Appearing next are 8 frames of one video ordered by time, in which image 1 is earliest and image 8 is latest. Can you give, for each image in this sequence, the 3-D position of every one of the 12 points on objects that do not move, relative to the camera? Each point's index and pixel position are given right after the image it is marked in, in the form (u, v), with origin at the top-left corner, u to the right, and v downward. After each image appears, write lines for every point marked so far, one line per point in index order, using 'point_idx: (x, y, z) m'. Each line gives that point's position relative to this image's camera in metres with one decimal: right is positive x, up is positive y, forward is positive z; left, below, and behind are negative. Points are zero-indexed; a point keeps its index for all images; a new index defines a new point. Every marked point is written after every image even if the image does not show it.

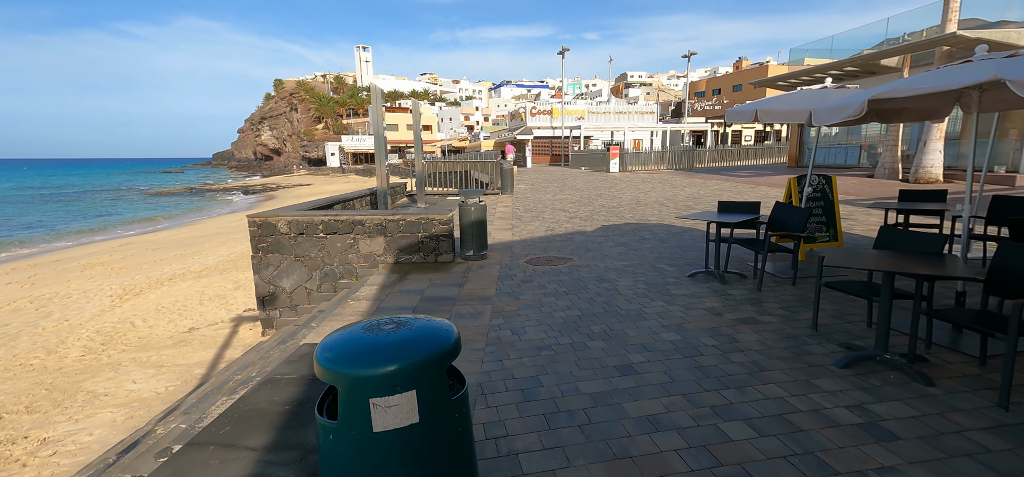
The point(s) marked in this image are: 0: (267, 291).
0: (-3.8, -0.8, +7.2) m
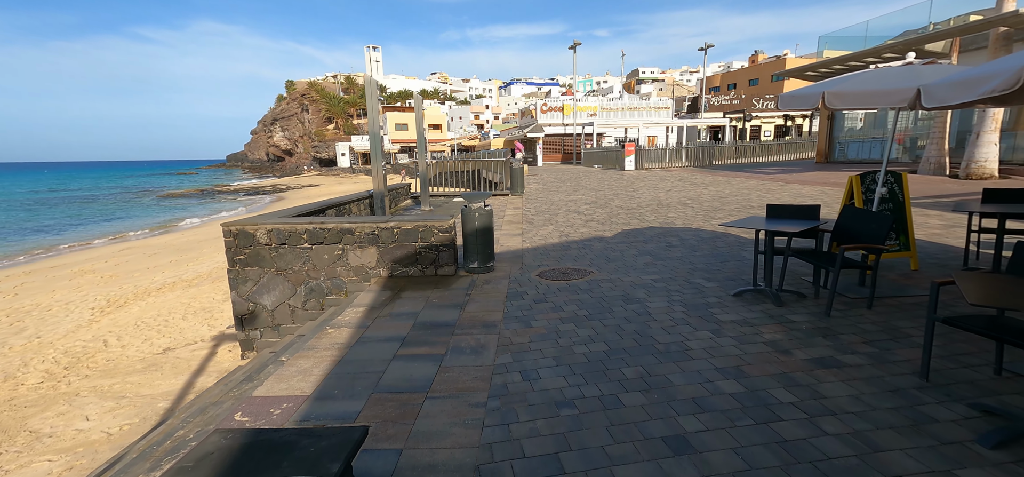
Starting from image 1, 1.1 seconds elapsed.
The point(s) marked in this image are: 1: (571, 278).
0: (-3.7, -1.0, +6.4) m
1: (+0.8, -0.5, +6.1) m
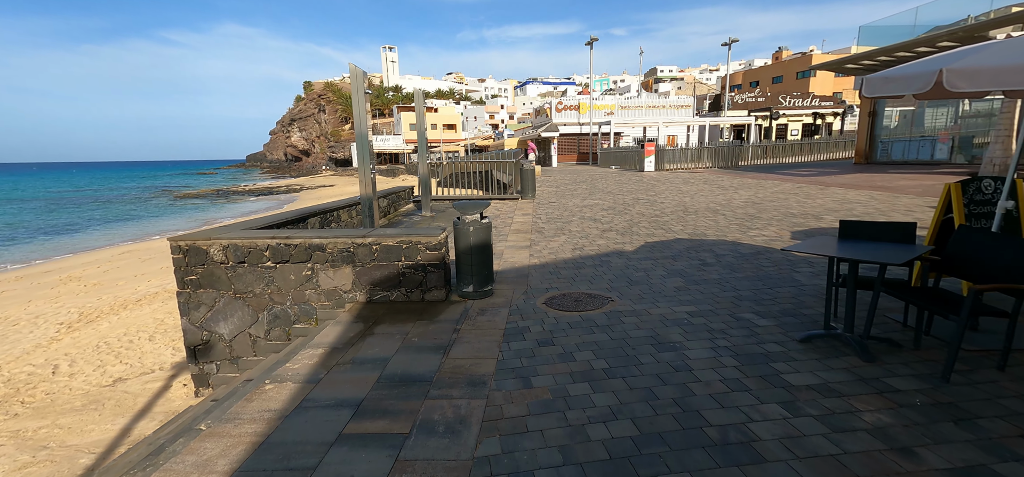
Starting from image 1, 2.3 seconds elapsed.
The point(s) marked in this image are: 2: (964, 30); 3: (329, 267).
0: (-3.6, -1.2, +5.4) m
1: (+0.8, -0.7, +4.9) m
2: (+11.7, +5.4, +12.1) m
3: (-2.1, -0.3, +5.3) m
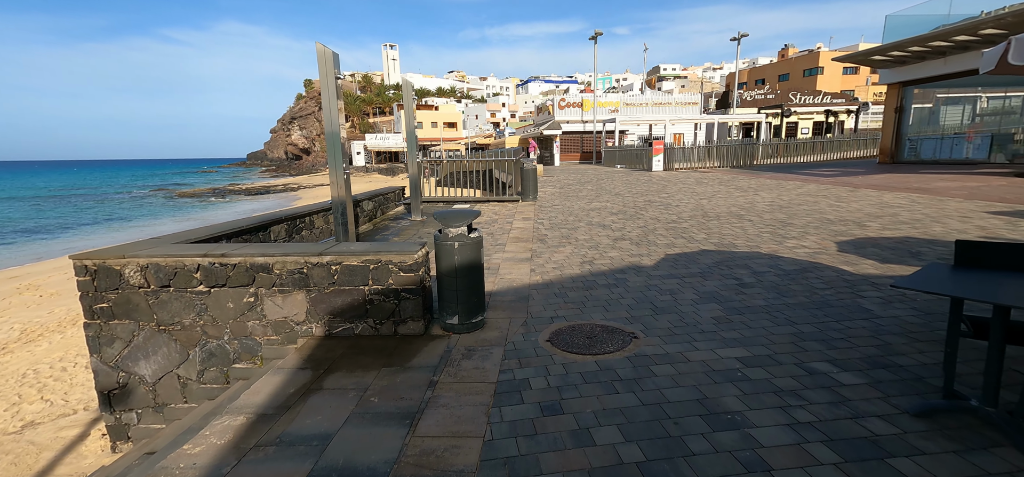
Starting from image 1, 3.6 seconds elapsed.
0: (-3.7, -1.3, +4.3) m
1: (+0.7, -0.9, +3.8) m
2: (+11.7, +5.2, +10.9) m
3: (-2.1, -0.5, +4.2) m
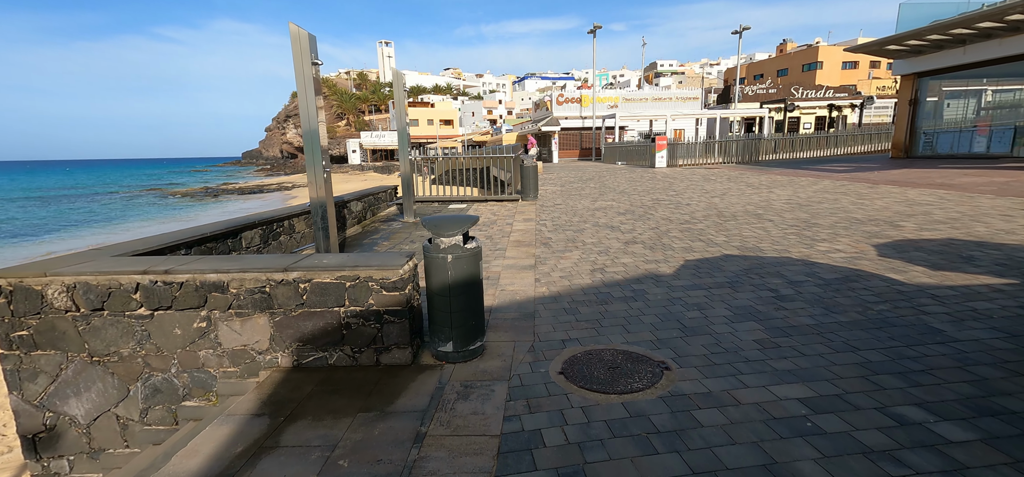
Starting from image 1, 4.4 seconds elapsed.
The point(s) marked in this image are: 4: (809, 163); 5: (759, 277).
0: (-3.6, -1.4, +3.6) m
1: (+0.8, -1.0, +3.1) m
2: (+11.7, +5.2, +10.3) m
3: (-2.1, -0.6, +3.5) m
4: (+11.8, +3.0, +18.6) m
5: (+2.8, -0.4, +5.2) m
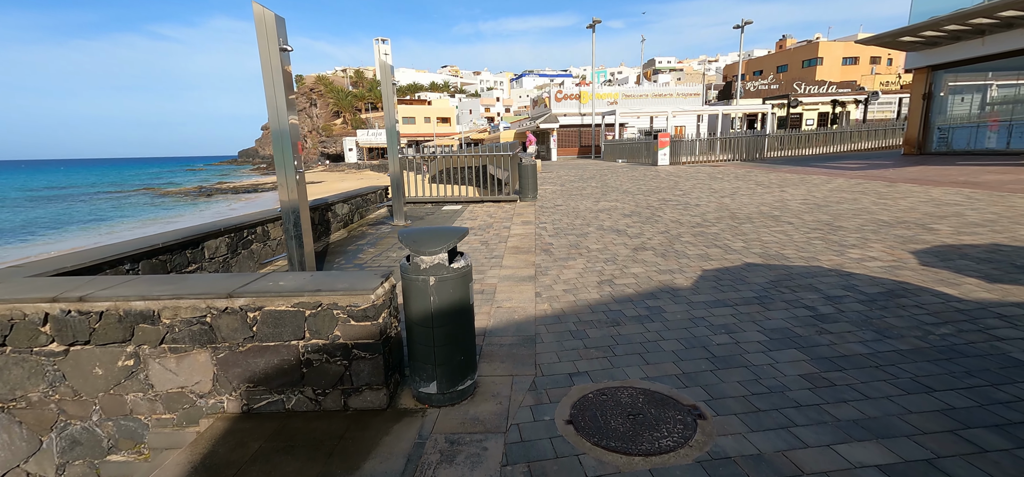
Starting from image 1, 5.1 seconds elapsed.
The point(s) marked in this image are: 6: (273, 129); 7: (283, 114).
0: (-3.7, -1.5, +2.9) m
1: (+0.8, -1.1, +2.5) m
2: (+11.6, +5.2, +9.6) m
3: (-2.1, -0.7, +2.9) m
4: (+11.7, +3.0, +18.0) m
5: (+2.7, -0.5, +4.6) m
6: (-2.5, +1.2, +4.9) m
7: (-2.4, +1.3, +4.9) m
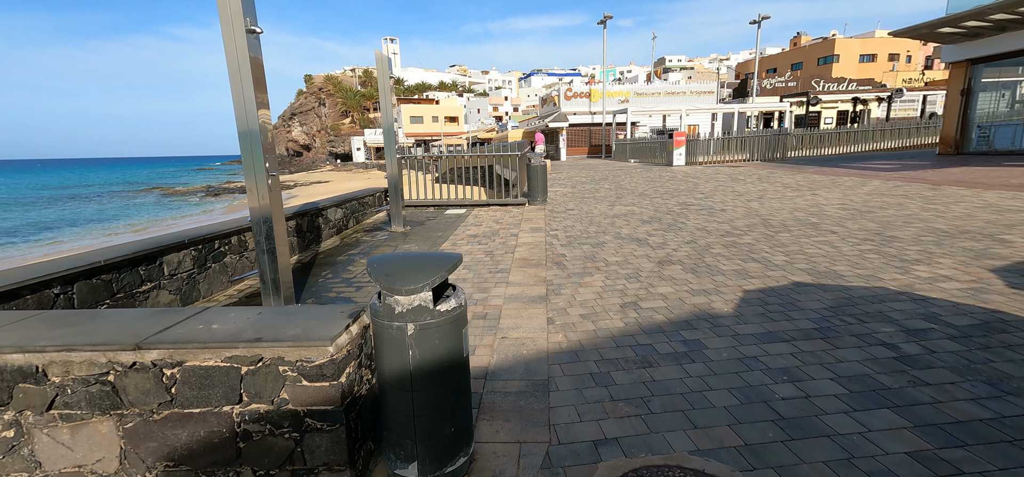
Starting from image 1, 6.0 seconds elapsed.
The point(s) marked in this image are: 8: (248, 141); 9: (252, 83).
0: (-3.6, -1.7, +2.2) m
1: (+0.8, -1.2, +1.7) m
2: (+11.8, +5.0, +8.7) m
3: (-2.1, -0.8, +2.1) m
4: (+12.0, +2.8, +17.0) m
5: (+2.8, -0.7, +3.8) m
6: (-2.4, +1.1, +4.2) m
7: (-2.3, +1.2, +4.2) m
8: (-2.4, +0.9, +4.2) m
9: (-2.3, +1.4, +4.2) m
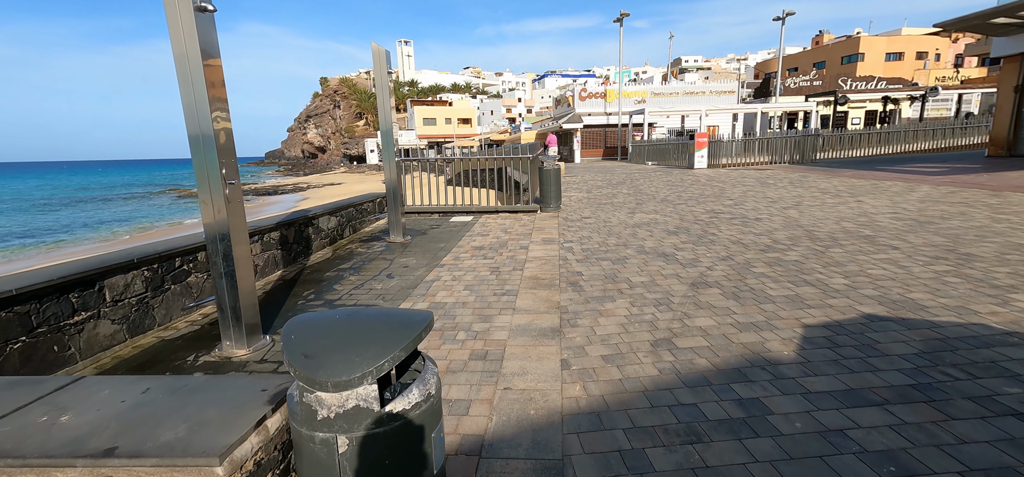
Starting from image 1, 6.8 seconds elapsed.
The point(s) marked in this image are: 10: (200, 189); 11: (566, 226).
0: (-3.6, -1.8, +1.5) m
1: (+0.8, -1.4, +0.9) m
2: (+11.9, +4.8, +7.6) m
3: (-2.1, -1.0, +1.4) m
4: (+12.4, +2.6, +15.9) m
5: (+2.8, -0.8, +2.9) m
6: (-2.4, +0.9, +3.5) m
7: (-2.3, +1.0, +3.4) m
8: (-2.3, +0.8, +3.5) m
9: (-2.3, +1.3, +3.5) m
10: (-2.4, +0.4, +3.6) m
11: (+0.9, +0.2, +7.9) m
